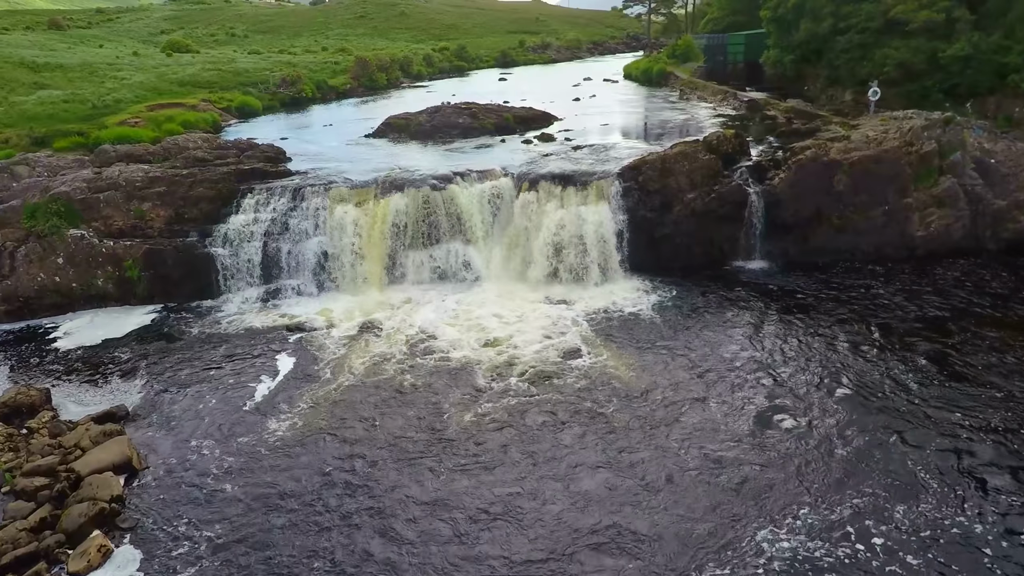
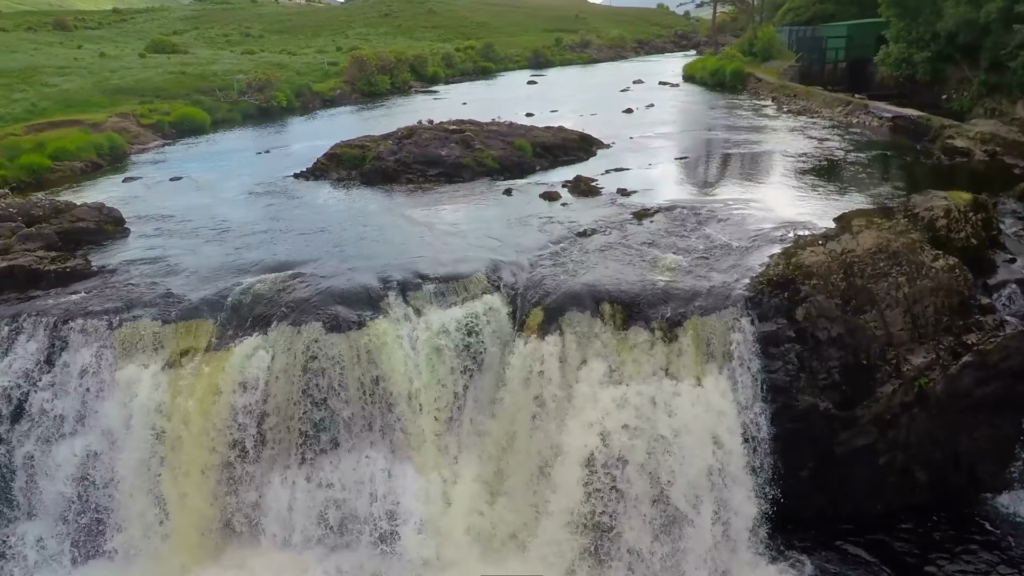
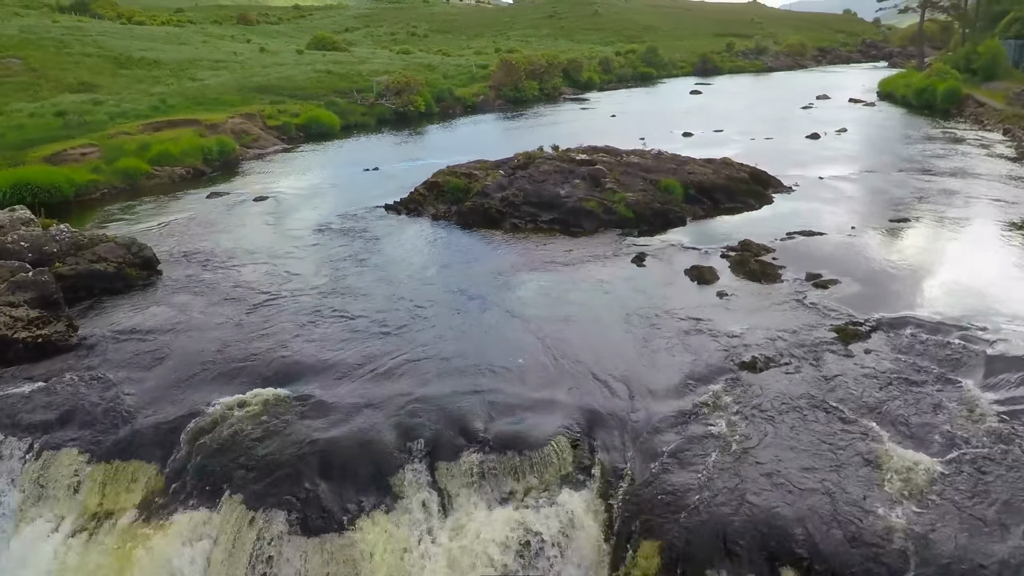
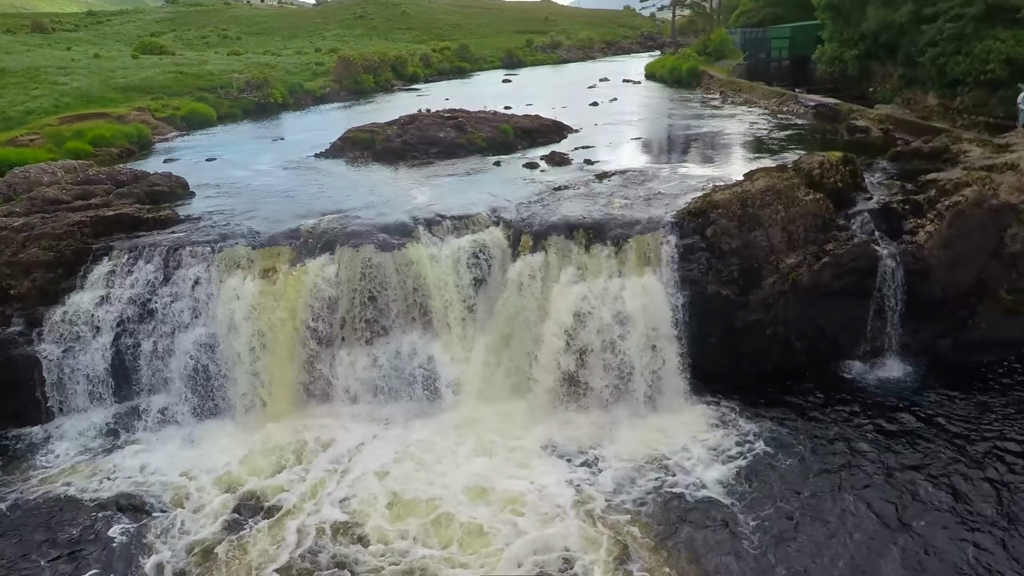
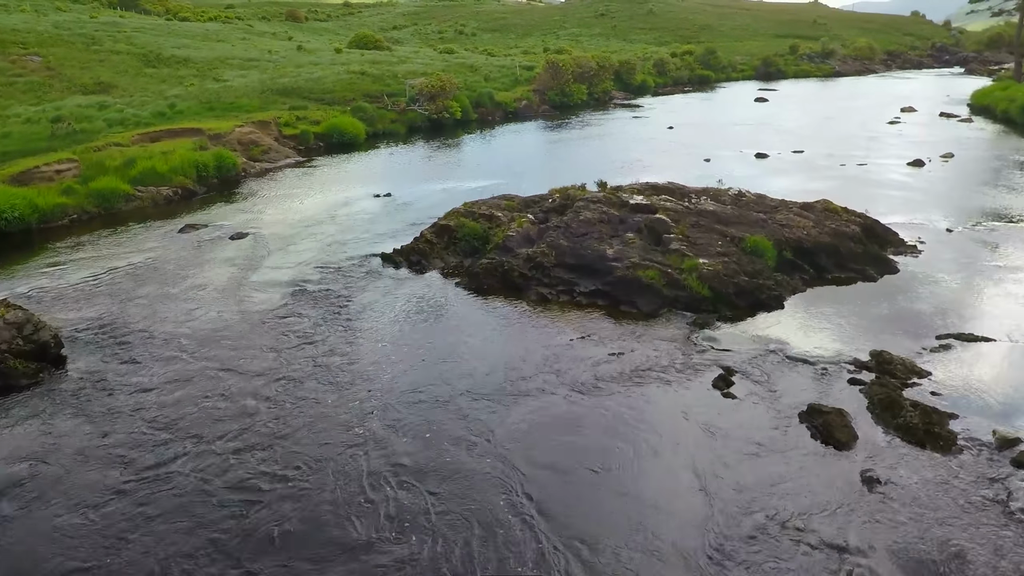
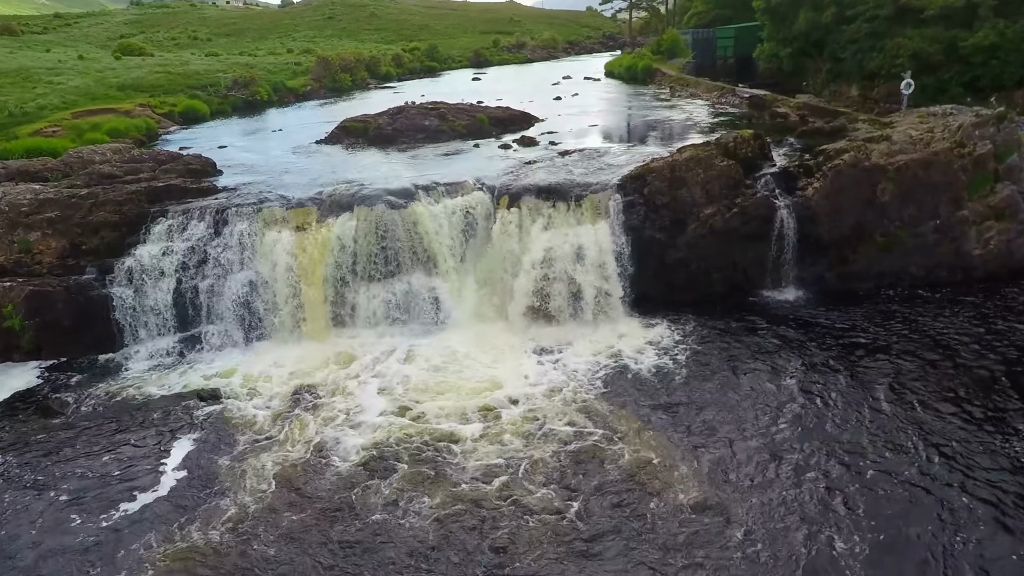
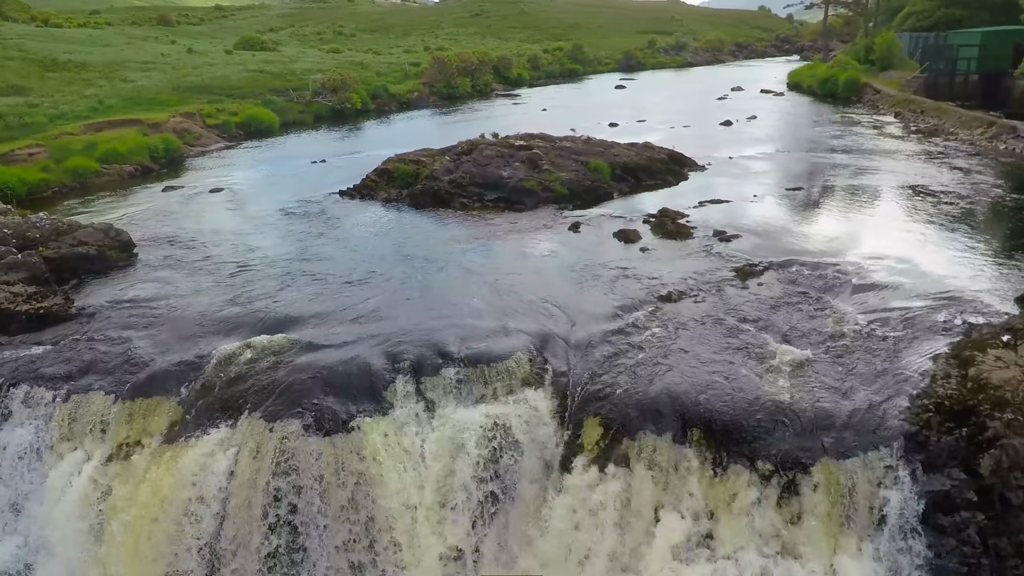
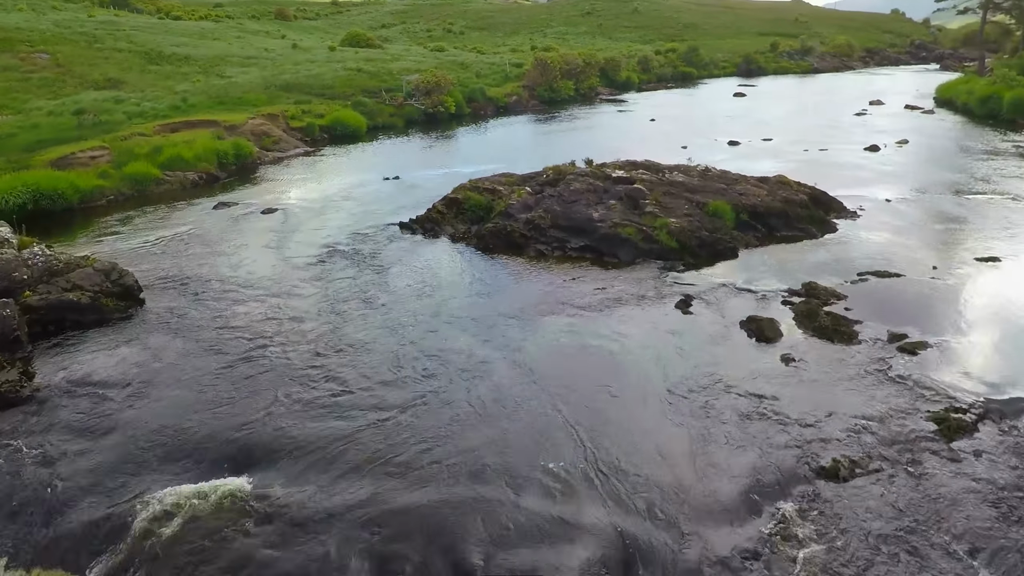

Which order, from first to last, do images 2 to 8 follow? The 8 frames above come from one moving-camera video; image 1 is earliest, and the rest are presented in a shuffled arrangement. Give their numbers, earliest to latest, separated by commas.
6, 4, 2, 7, 3, 8, 5
